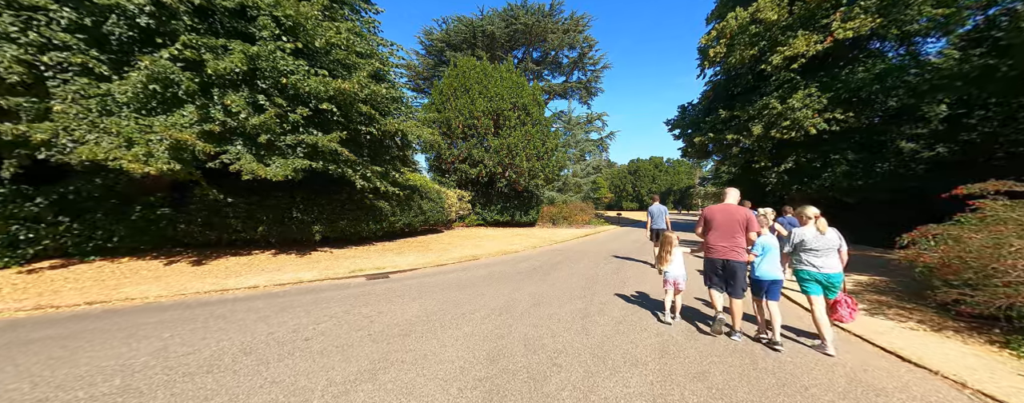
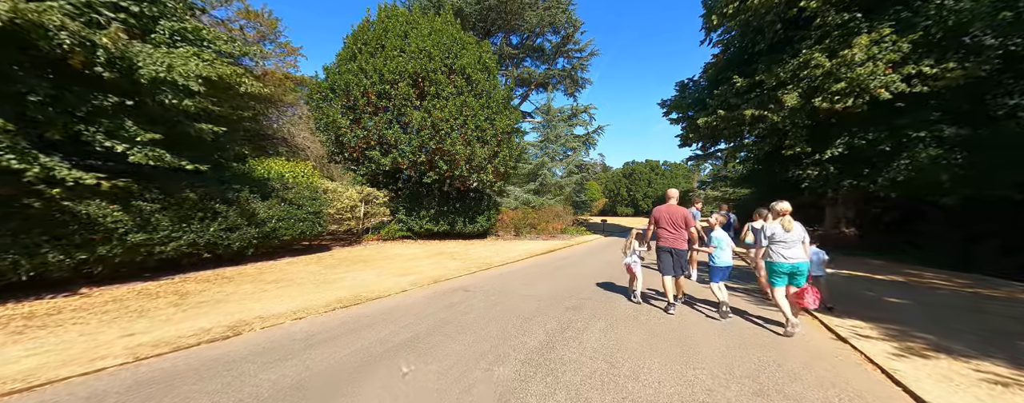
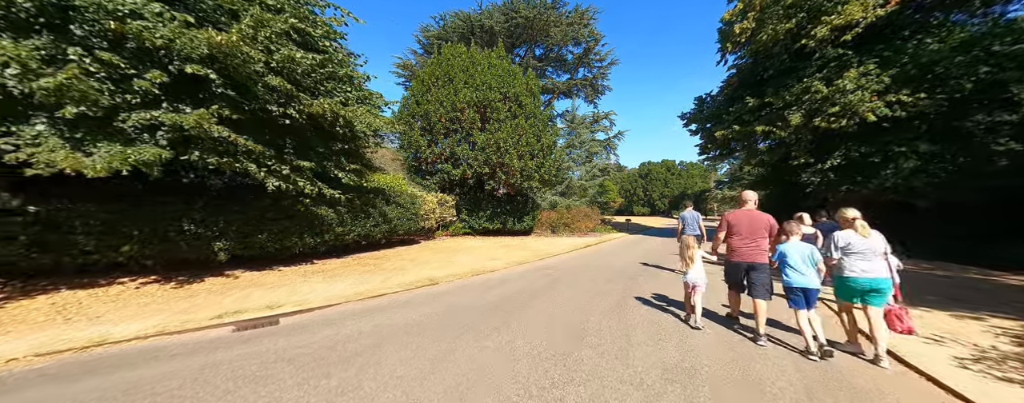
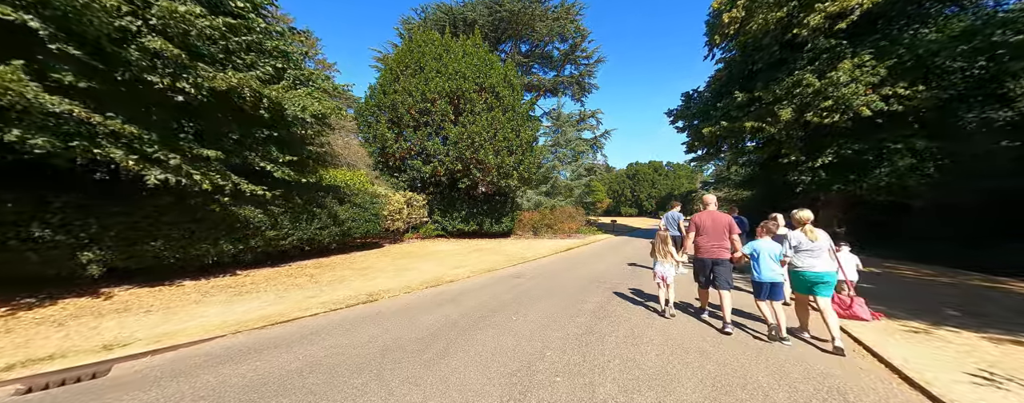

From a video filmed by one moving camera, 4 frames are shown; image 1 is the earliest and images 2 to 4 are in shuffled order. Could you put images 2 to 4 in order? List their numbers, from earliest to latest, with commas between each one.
3, 4, 2
